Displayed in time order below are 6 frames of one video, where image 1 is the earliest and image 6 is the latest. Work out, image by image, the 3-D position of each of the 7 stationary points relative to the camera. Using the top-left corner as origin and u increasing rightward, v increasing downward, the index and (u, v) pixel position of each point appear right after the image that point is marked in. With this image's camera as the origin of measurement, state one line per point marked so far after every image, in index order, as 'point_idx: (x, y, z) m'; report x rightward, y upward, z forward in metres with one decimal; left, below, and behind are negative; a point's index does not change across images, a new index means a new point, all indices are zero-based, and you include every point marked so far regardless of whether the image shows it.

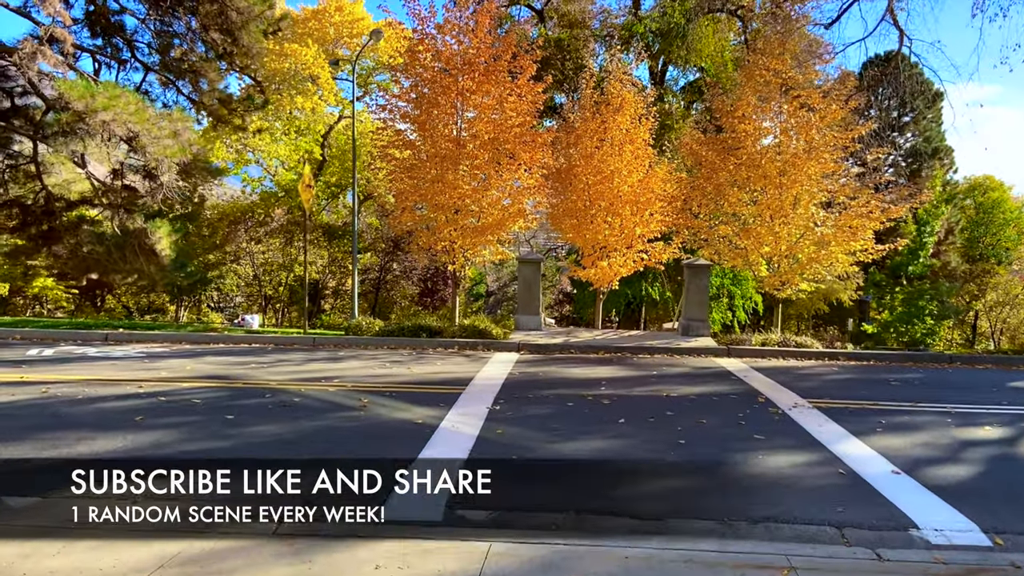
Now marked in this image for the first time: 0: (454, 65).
0: (-1.0, +3.8, +12.7) m
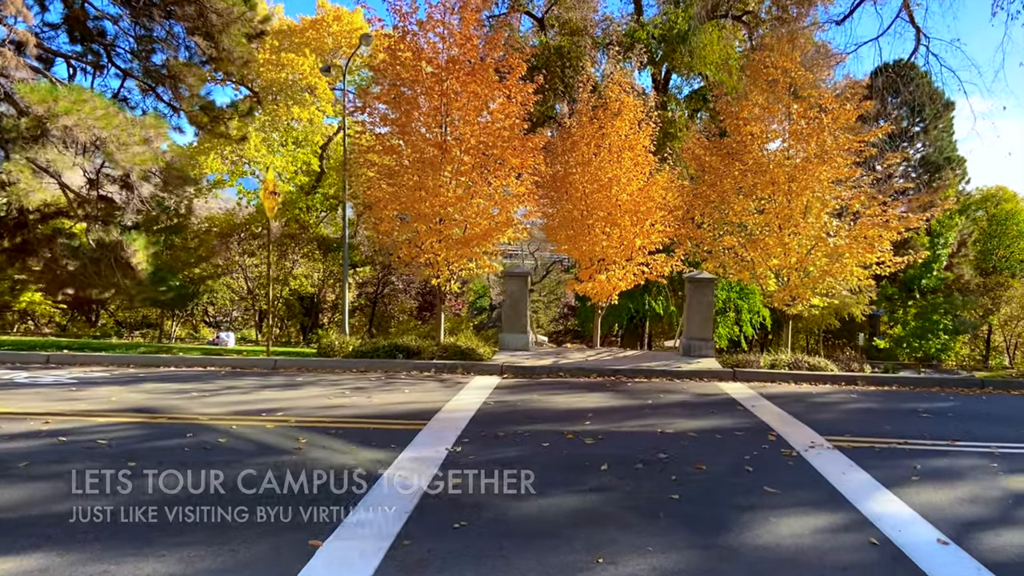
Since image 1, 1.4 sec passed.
0: (-1.2, +3.5, +11.8) m
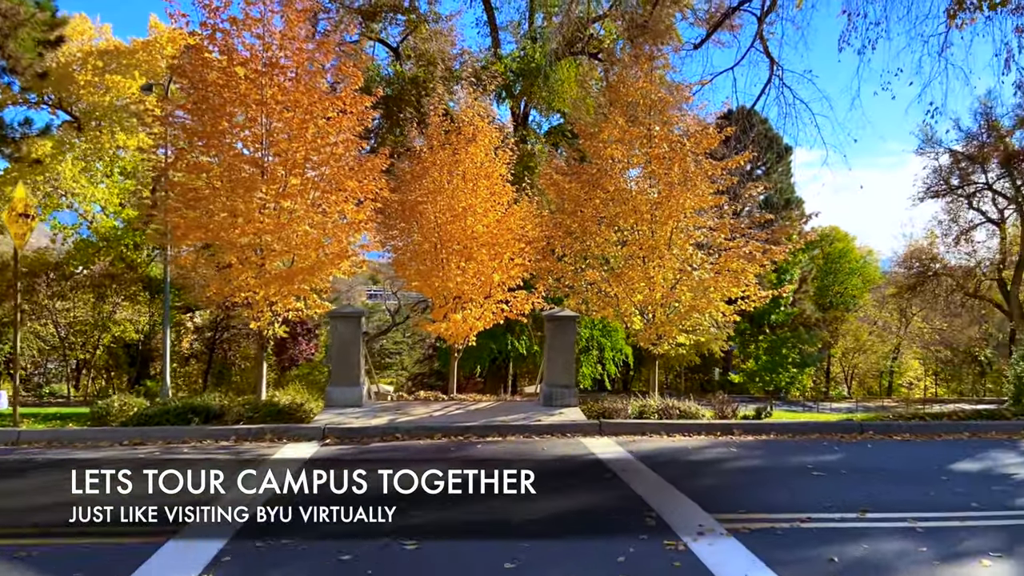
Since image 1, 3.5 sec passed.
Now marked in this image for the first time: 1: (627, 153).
0: (-3.4, +2.9, +10.0) m
1: (+1.8, +2.2, +12.0) m
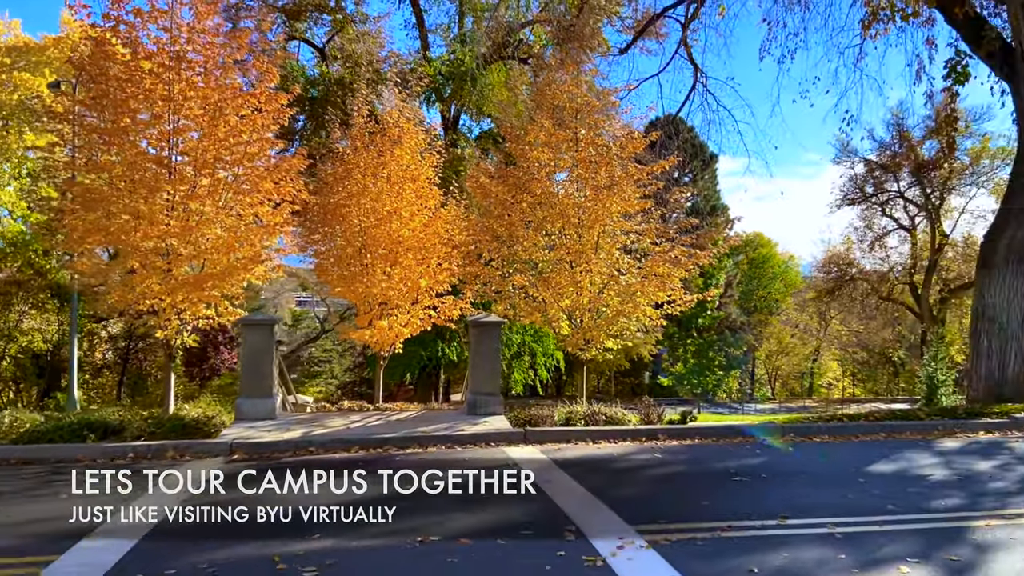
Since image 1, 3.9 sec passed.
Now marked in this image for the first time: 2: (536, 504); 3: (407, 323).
0: (-4.4, +2.9, +9.5) m
1: (+0.7, +2.1, +11.9) m
2: (+0.2, -1.5, +5.1) m
3: (-1.8, -0.6, +13.1) m
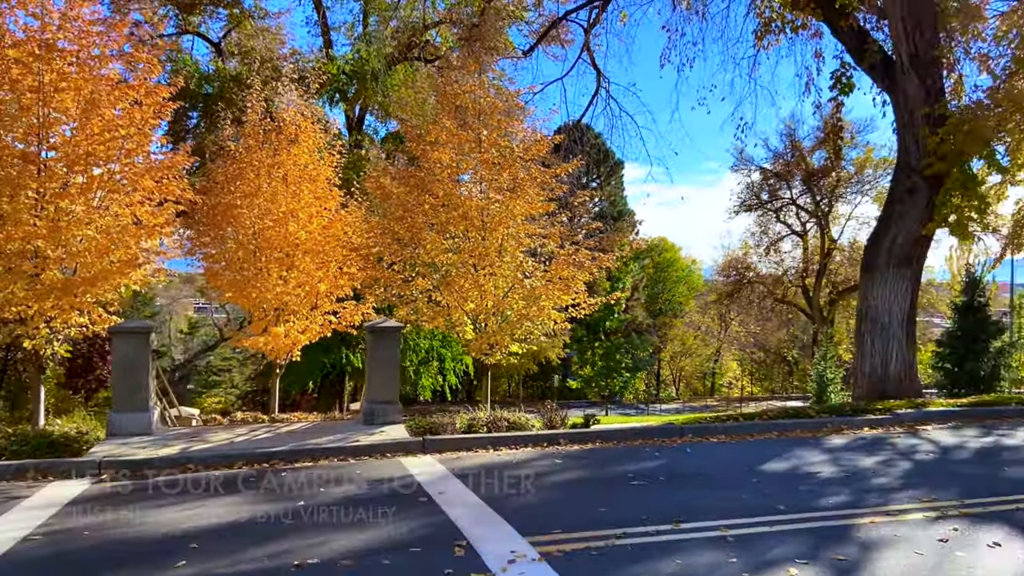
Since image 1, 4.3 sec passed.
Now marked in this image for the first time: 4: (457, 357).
0: (-5.7, +2.8, +8.7) m
1: (-0.9, +2.0, +11.6) m
2: (-0.5, -1.5, +4.9) m
3: (-3.5, -0.7, +12.6) m
4: (-1.6, -1.9, +19.9) m
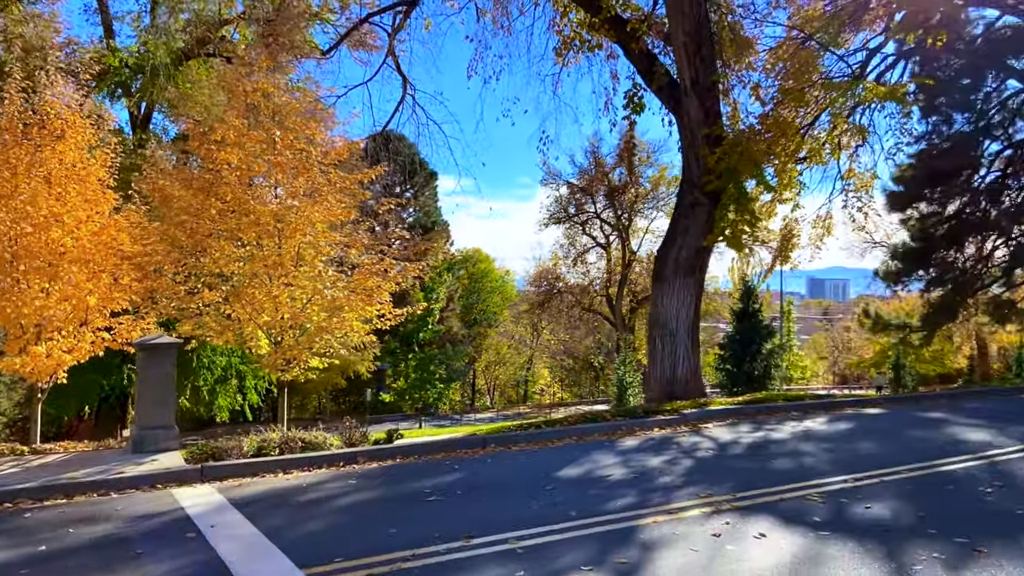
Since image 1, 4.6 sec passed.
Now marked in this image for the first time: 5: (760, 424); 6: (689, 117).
0: (-7.8, +2.6, +6.9) m
1: (-3.8, +1.9, +10.9) m
2: (-1.8, -1.6, +4.3) m
3: (-6.5, -0.9, +11.1) m
4: (-6.4, -2.2, +18.6) m
5: (+2.8, -1.5, +8.5) m
6: (+2.5, +2.4, +10.5) m
